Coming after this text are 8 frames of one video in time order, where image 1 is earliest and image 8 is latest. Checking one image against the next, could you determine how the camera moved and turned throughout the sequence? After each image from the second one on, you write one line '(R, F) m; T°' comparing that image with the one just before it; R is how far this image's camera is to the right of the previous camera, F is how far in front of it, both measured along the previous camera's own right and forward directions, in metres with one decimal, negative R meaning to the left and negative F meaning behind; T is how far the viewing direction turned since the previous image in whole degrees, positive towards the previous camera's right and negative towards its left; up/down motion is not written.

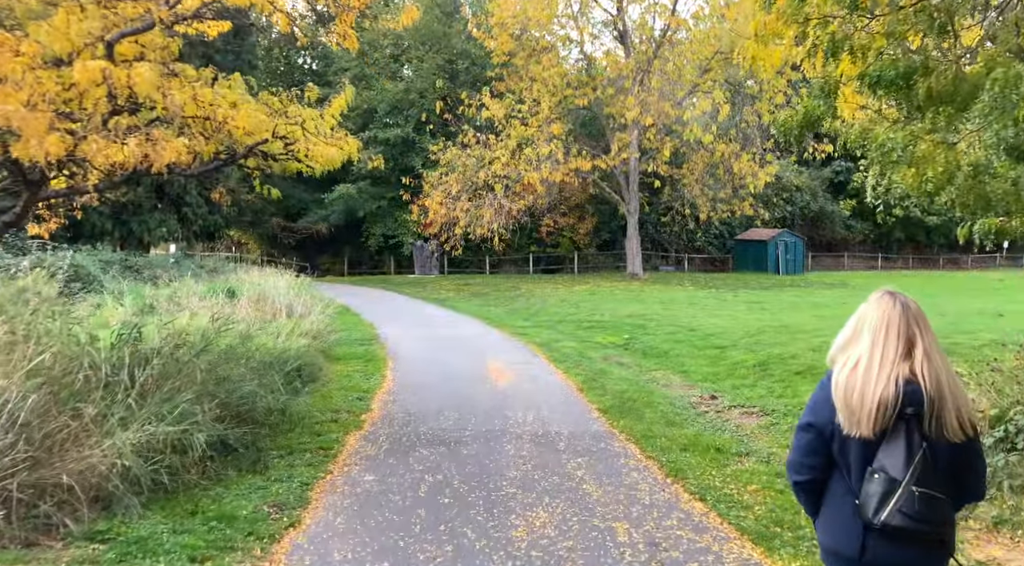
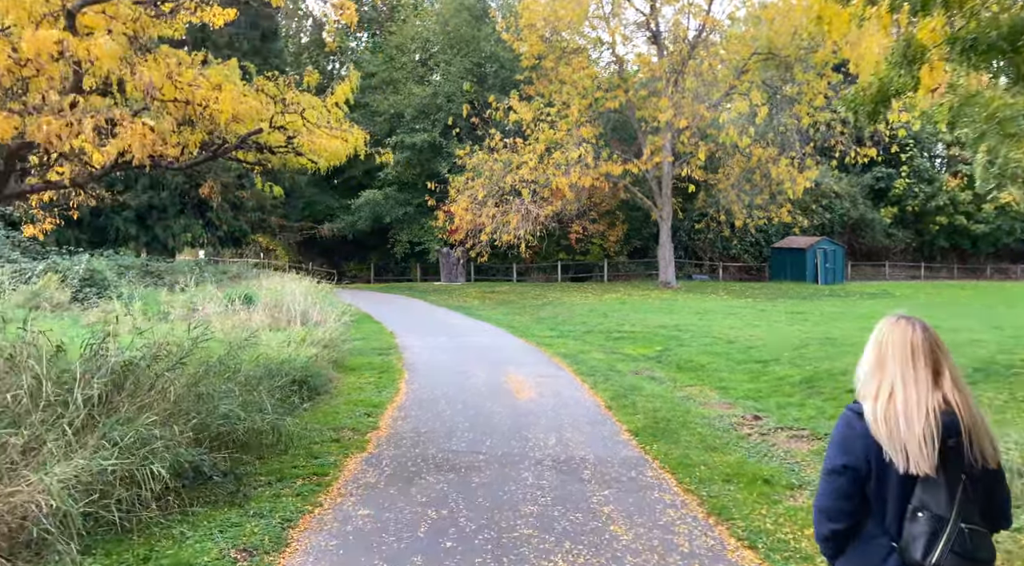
(+0.1, +0.9) m; -2°
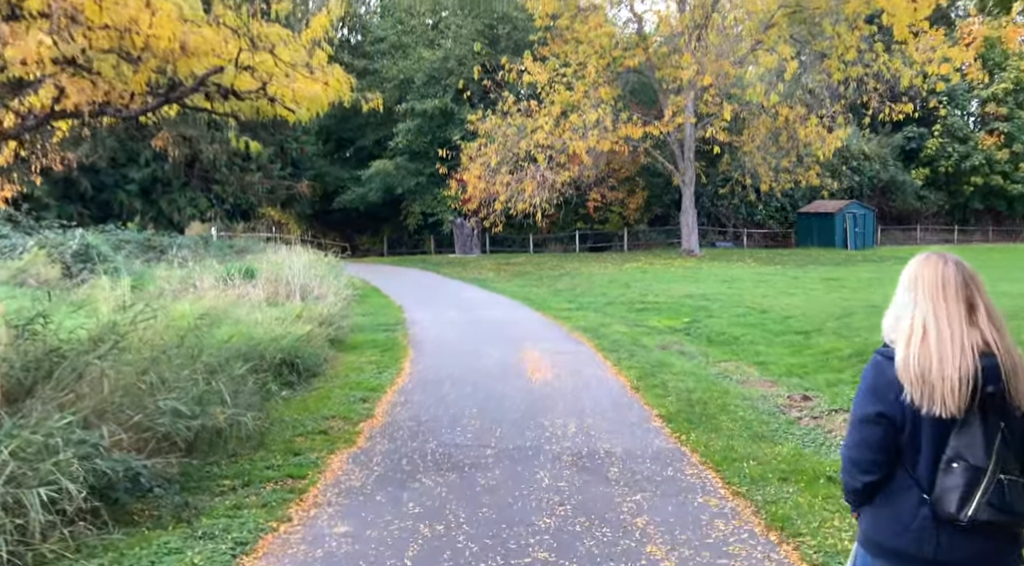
(+0.1, +1.1) m; -1°
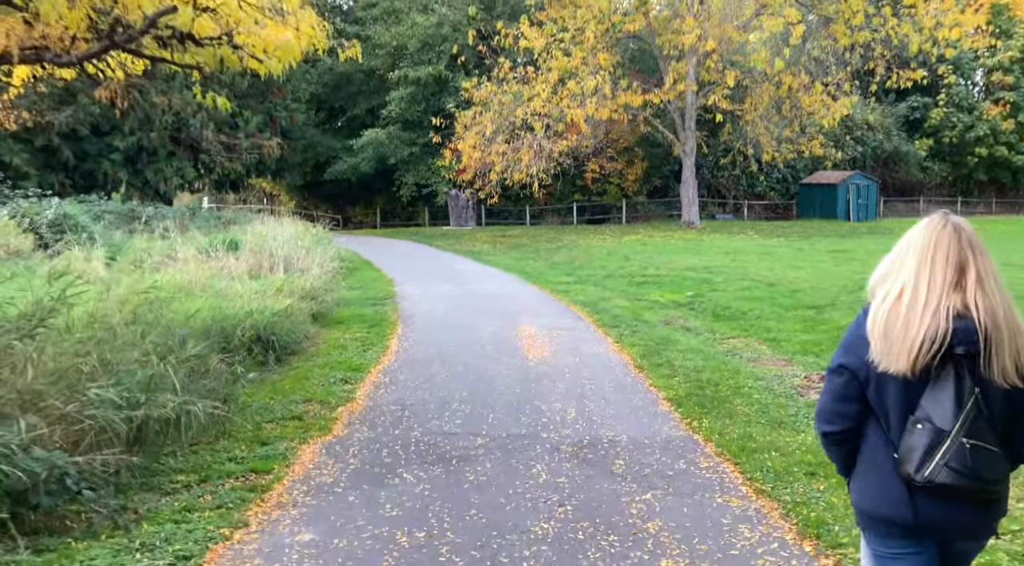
(0.0, +0.7) m; 0°
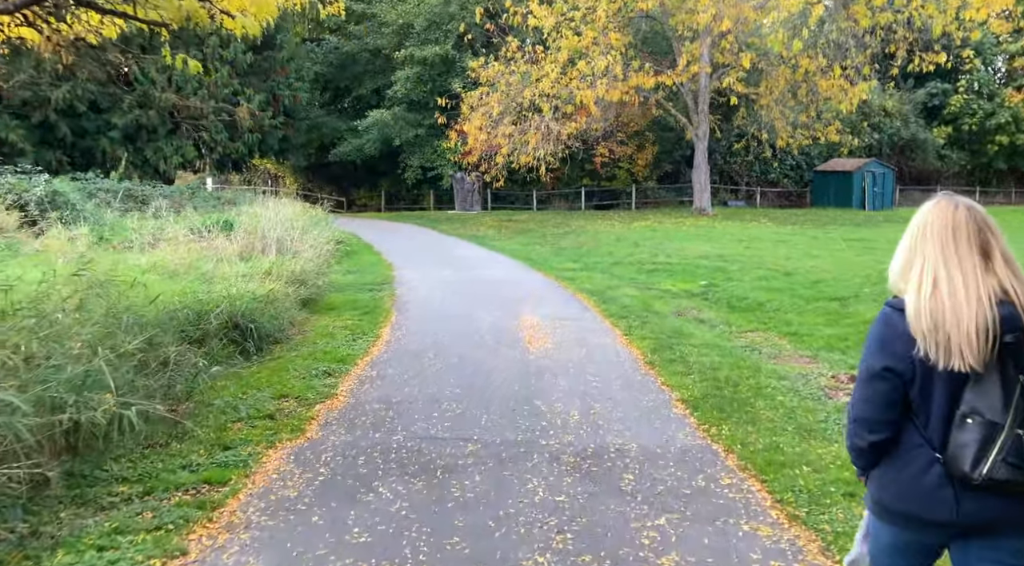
(+0.1, +0.7) m; 0°
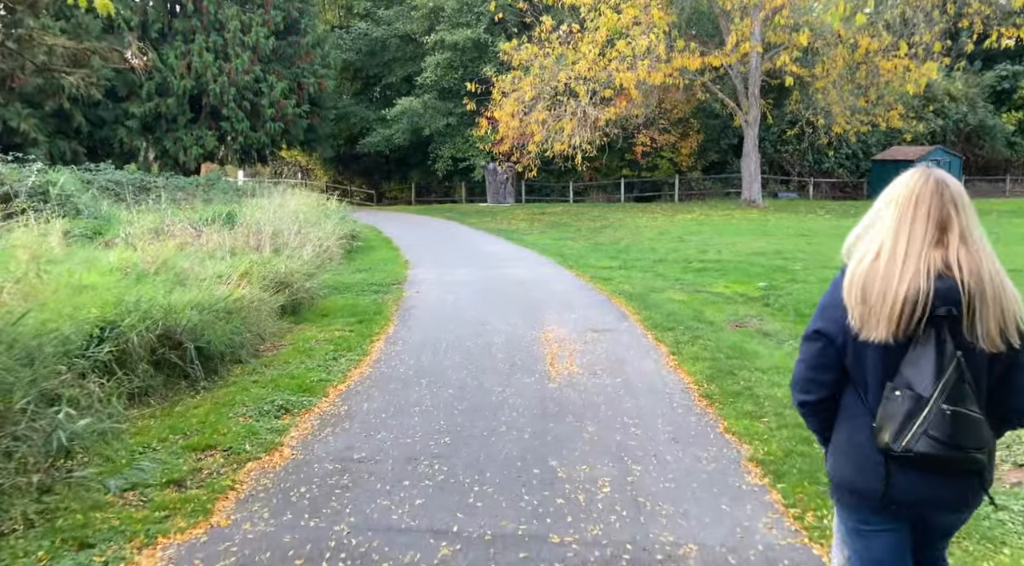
(+0.2, +1.7) m; -3°
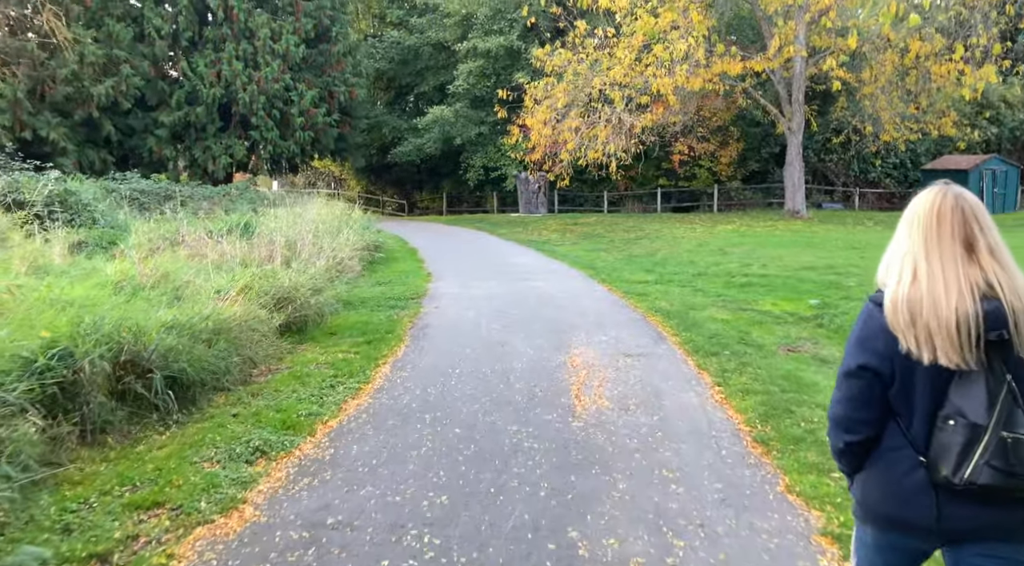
(+0.1, +0.8) m; -2°
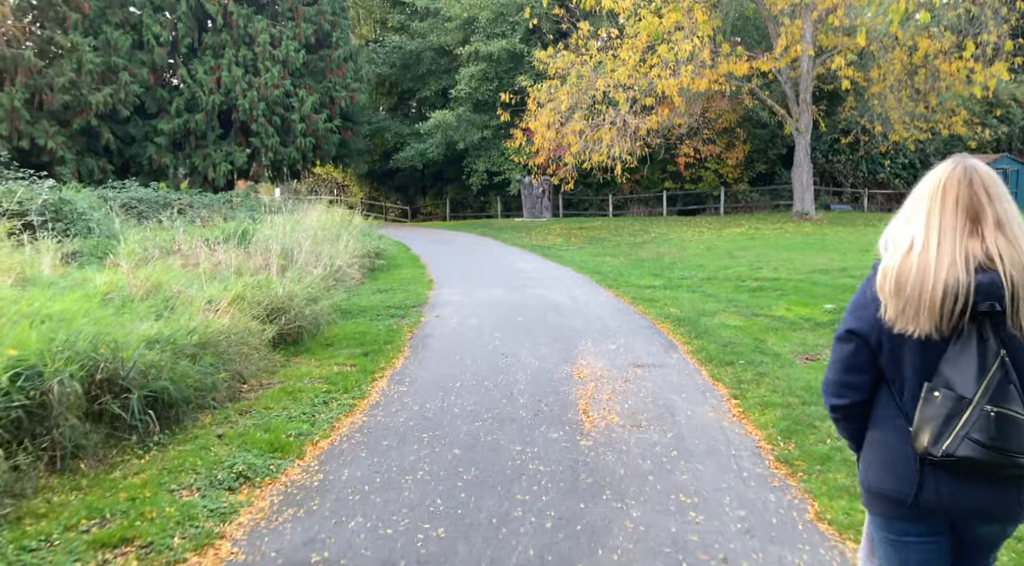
(0.0, +0.3) m; 0°
